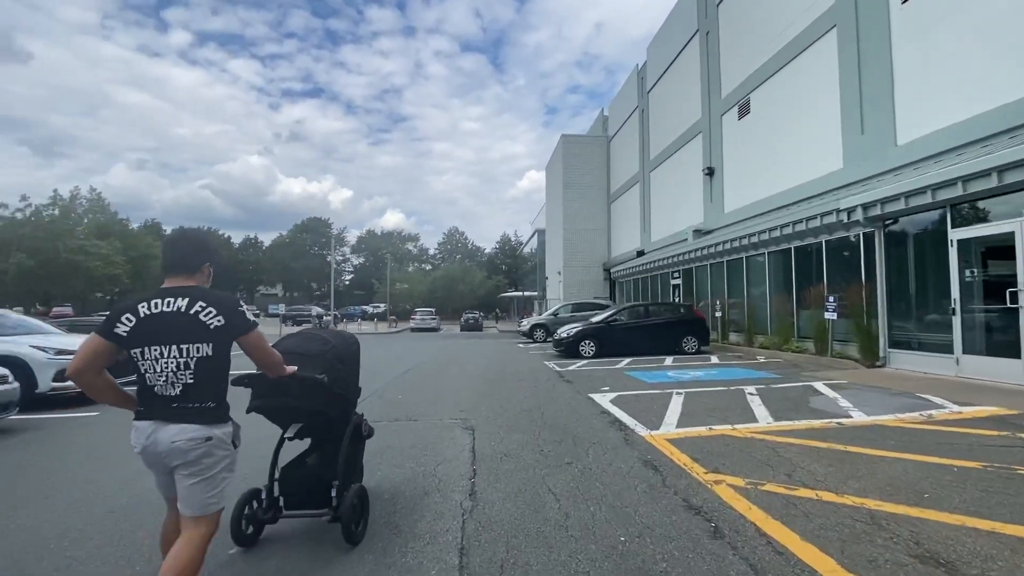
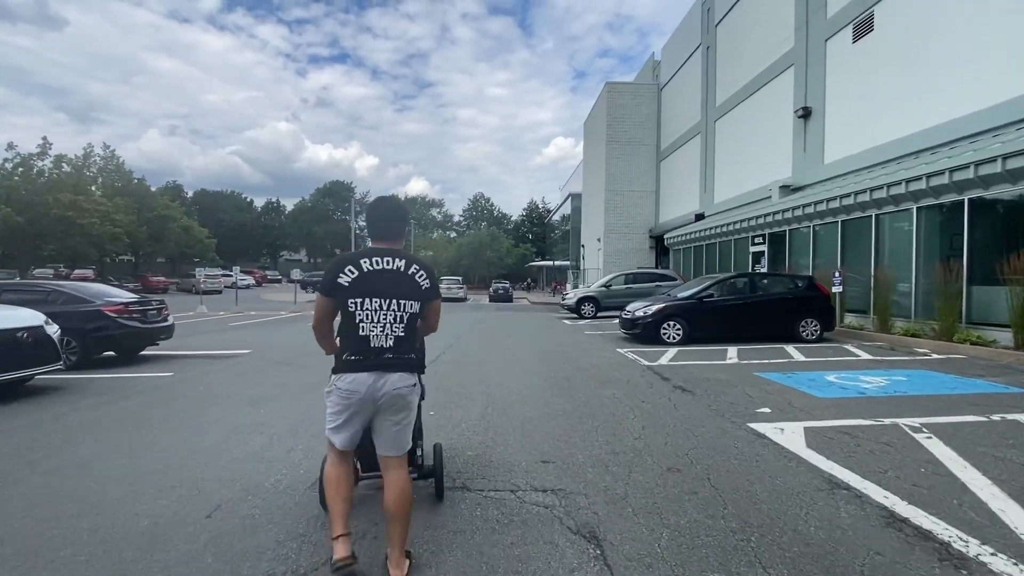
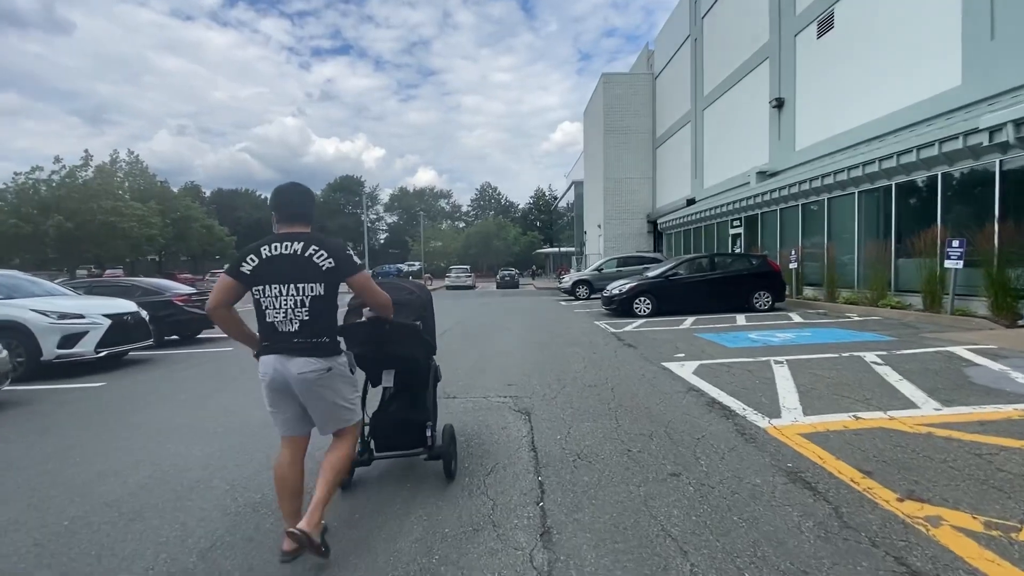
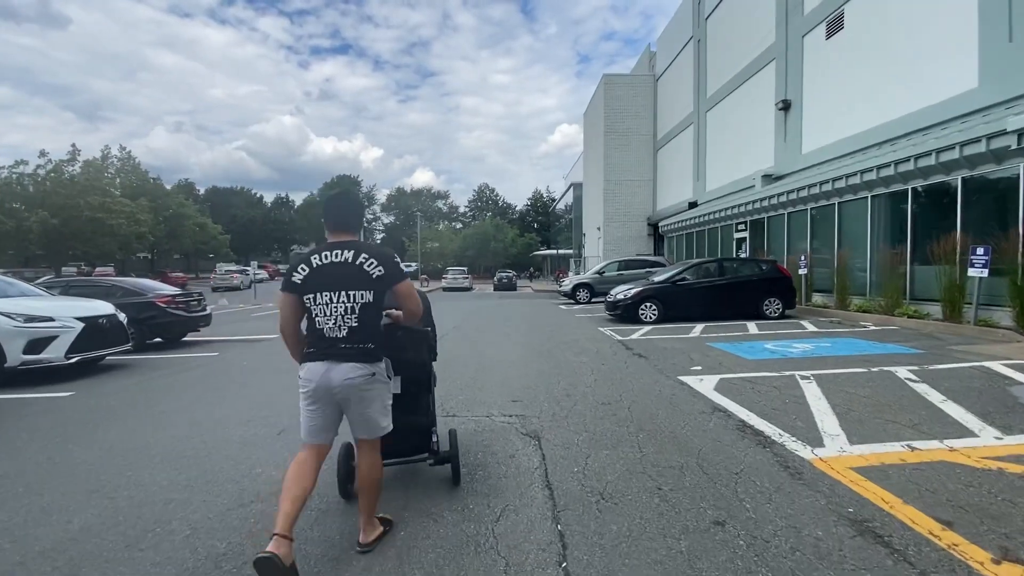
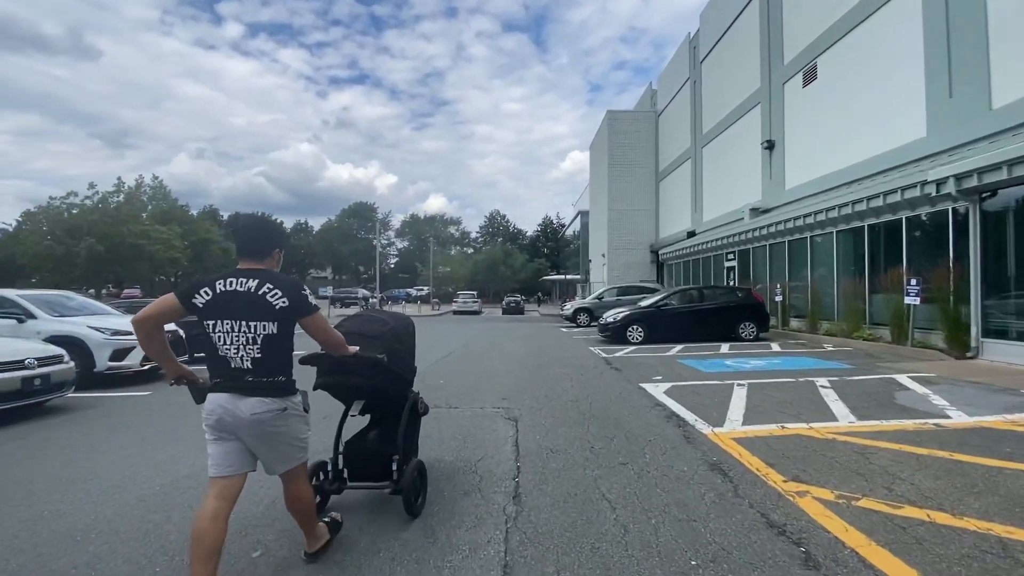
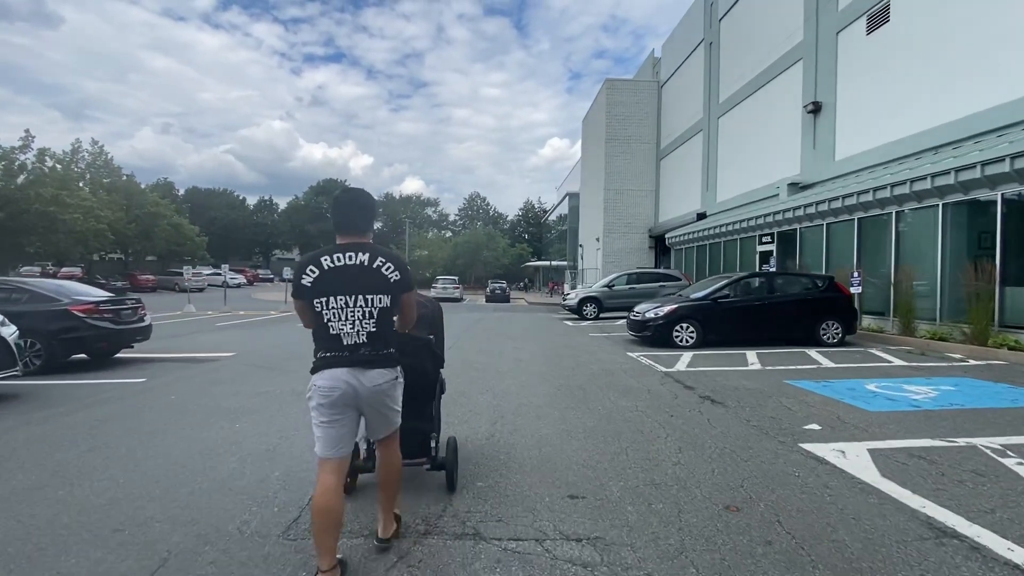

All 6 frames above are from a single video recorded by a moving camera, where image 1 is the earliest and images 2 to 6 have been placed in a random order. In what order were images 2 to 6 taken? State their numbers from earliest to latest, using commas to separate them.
5, 3, 4, 2, 6
